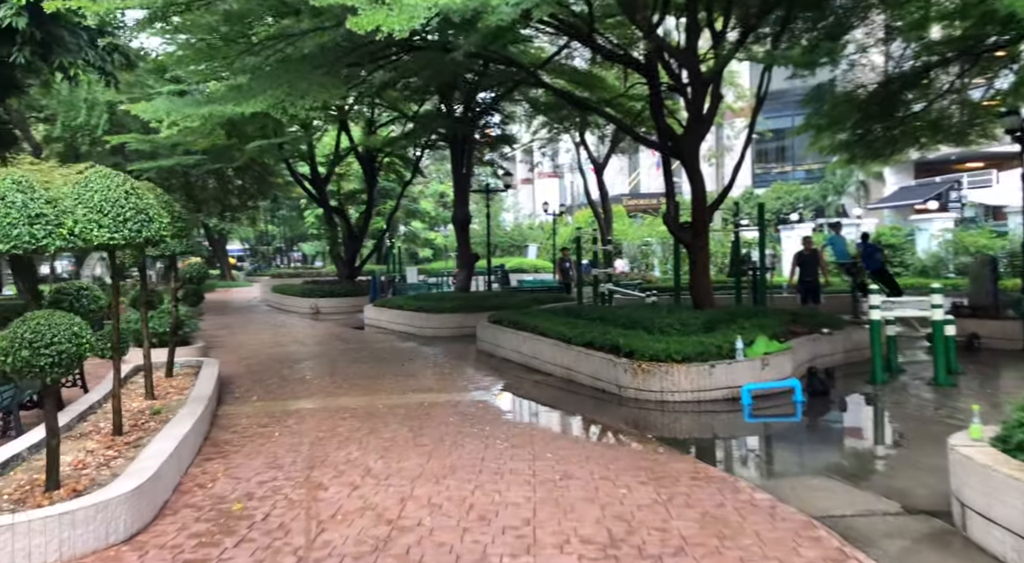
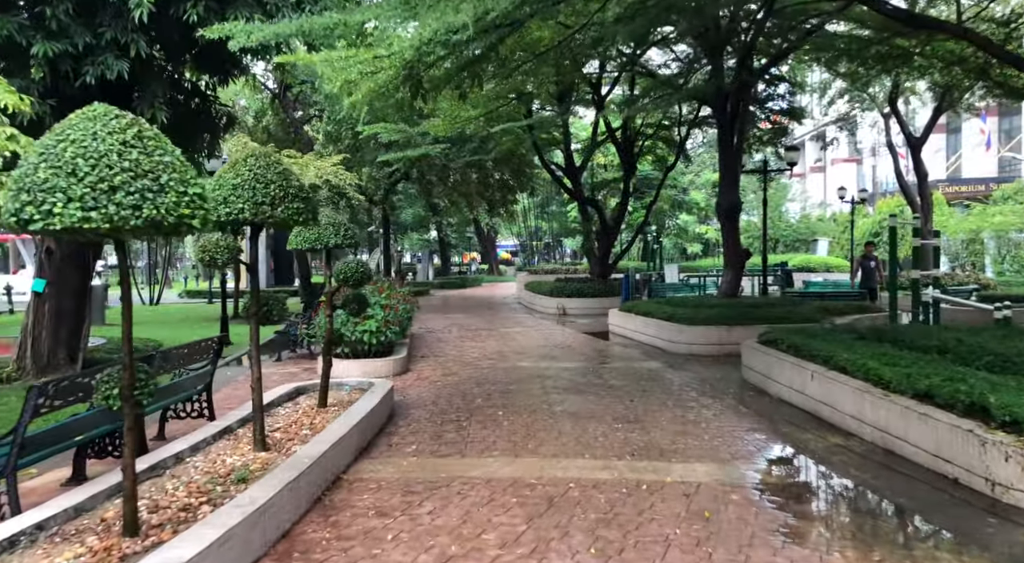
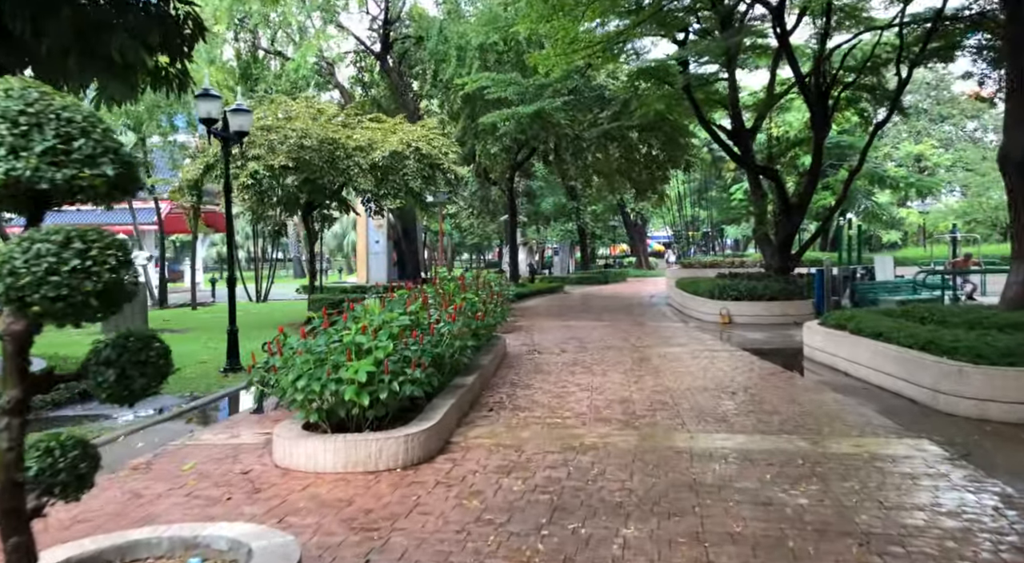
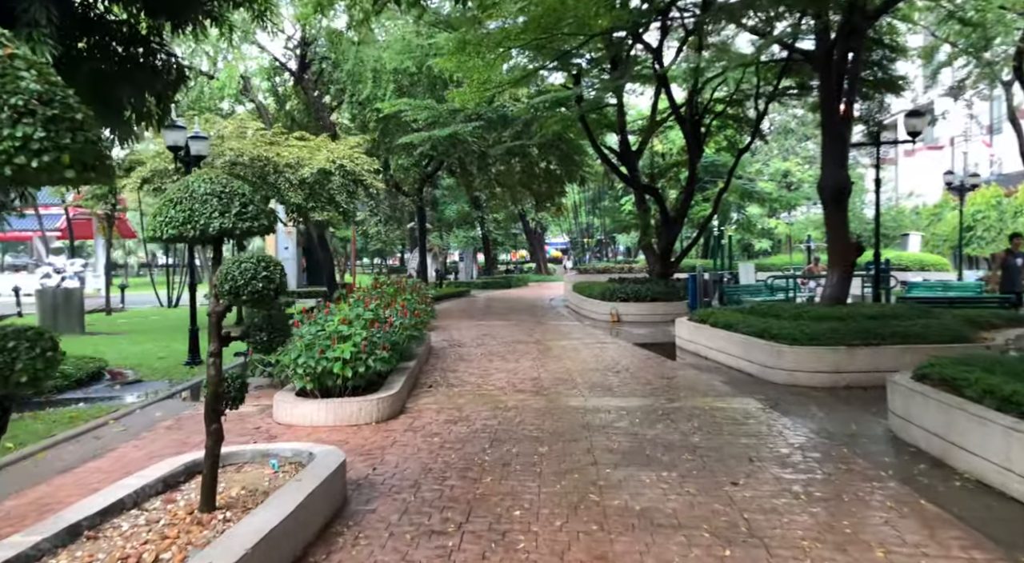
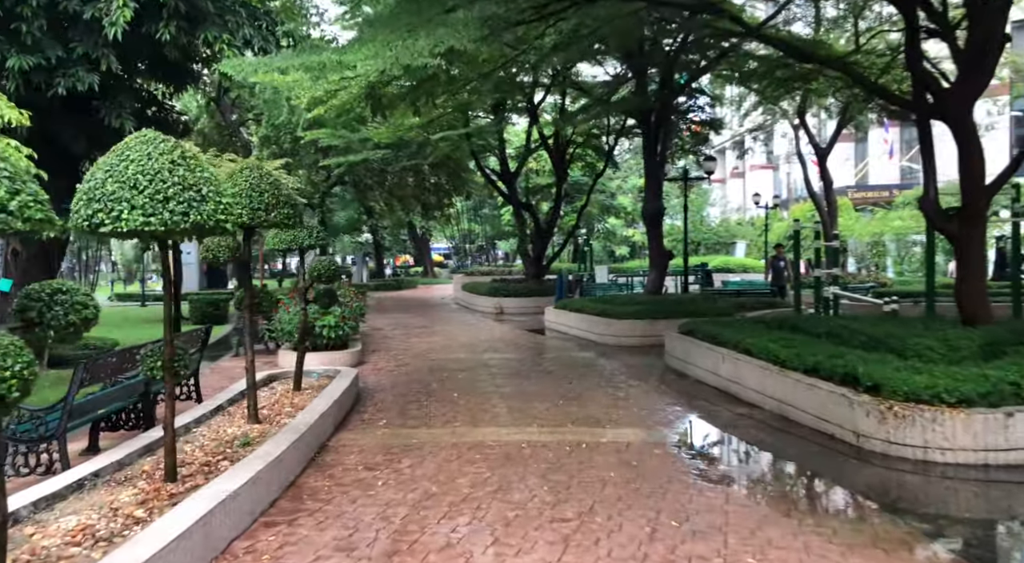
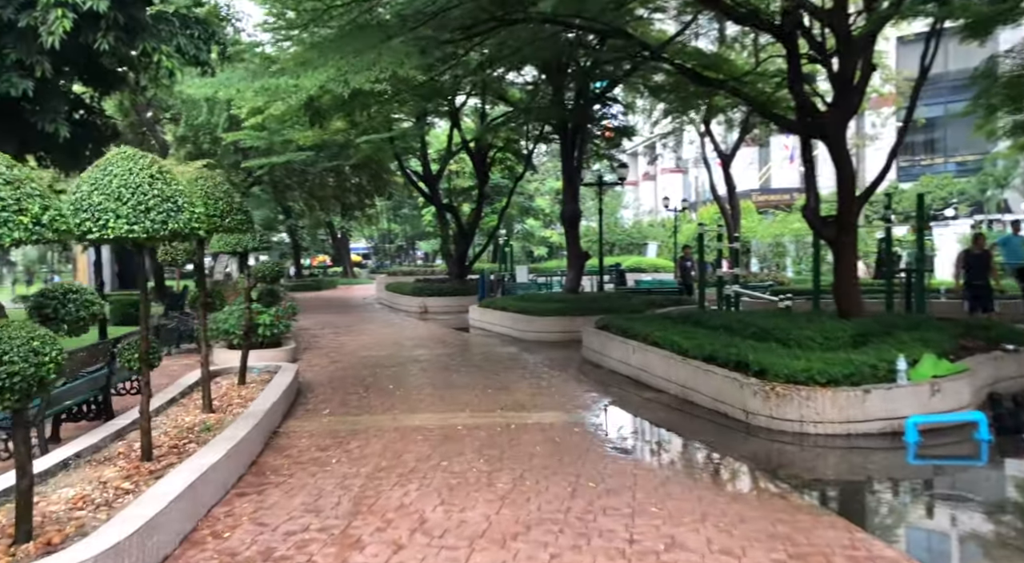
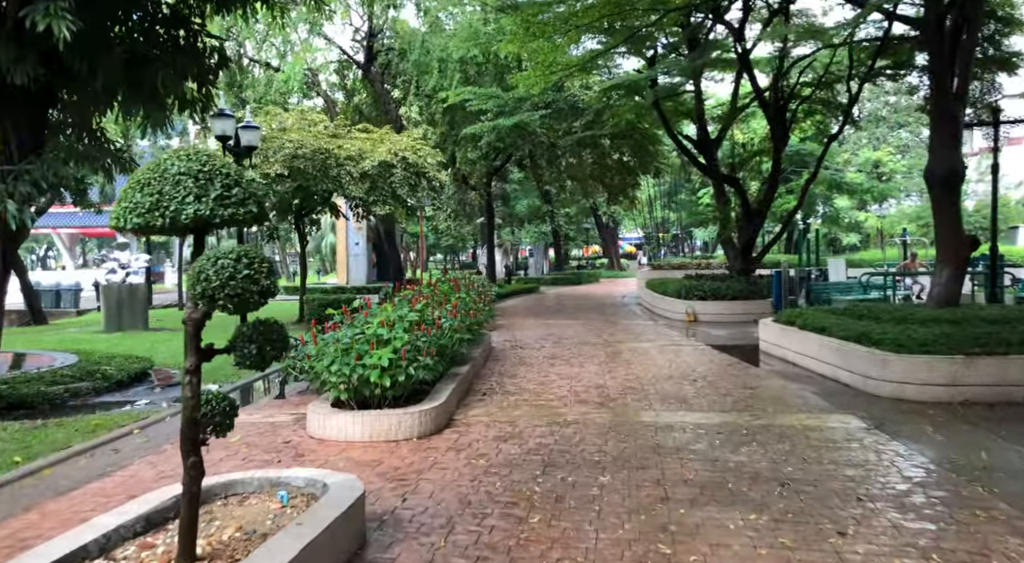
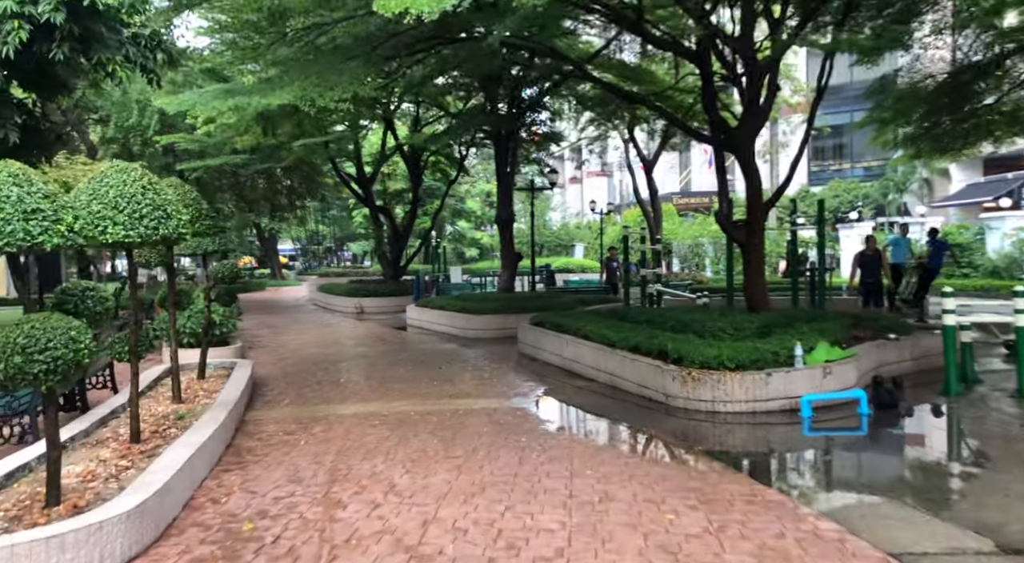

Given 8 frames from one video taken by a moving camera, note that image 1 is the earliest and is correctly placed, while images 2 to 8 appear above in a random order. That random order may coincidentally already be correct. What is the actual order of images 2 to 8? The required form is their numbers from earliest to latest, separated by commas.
8, 6, 5, 2, 4, 7, 3
